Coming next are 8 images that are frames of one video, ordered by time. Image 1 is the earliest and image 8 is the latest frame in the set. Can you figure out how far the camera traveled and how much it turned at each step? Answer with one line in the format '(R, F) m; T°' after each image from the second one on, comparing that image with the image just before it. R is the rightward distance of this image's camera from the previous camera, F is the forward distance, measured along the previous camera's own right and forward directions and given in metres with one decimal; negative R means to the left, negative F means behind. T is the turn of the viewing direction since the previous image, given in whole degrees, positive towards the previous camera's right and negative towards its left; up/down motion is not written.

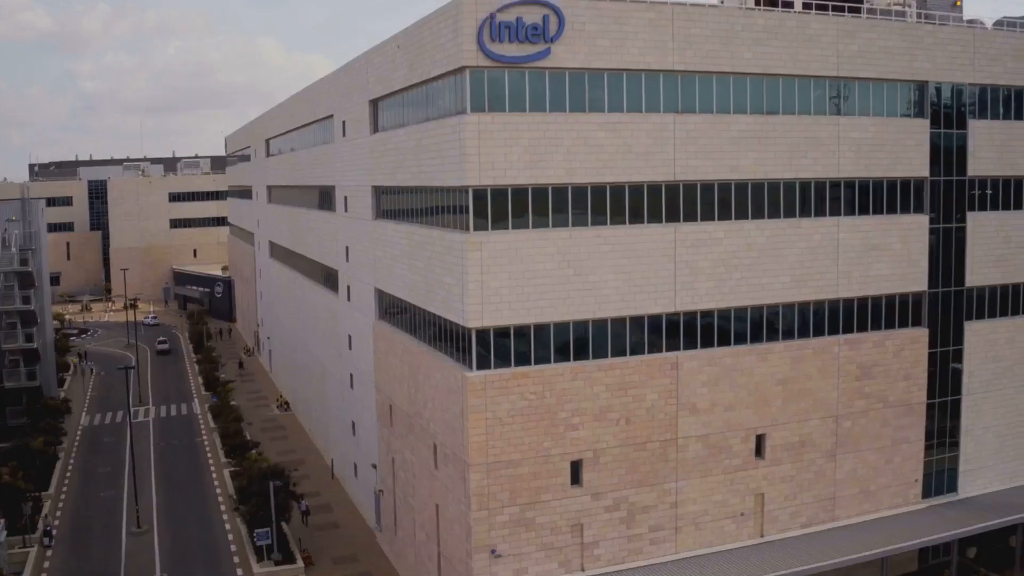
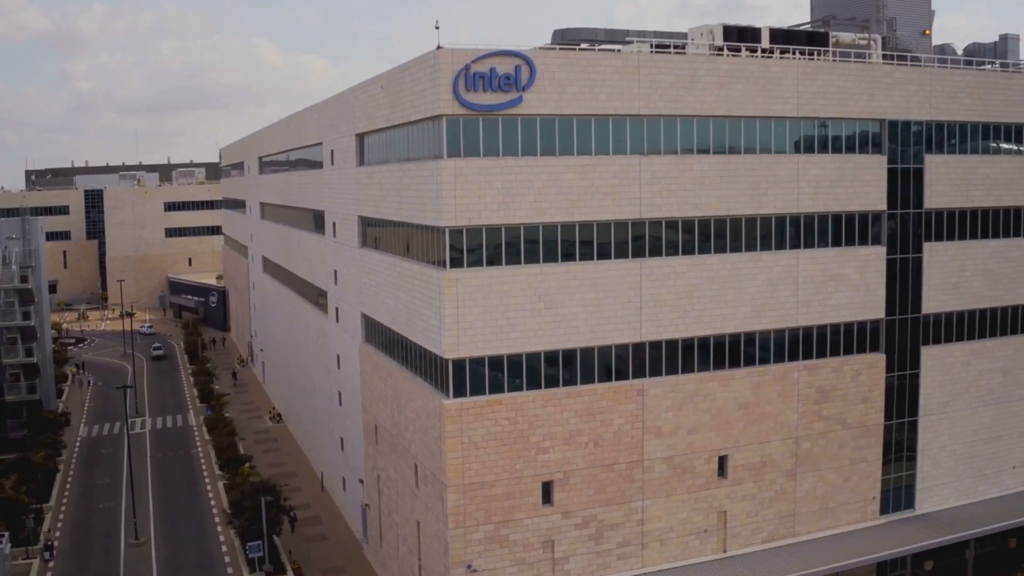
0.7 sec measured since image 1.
(+0.6, -1.5) m; 0°
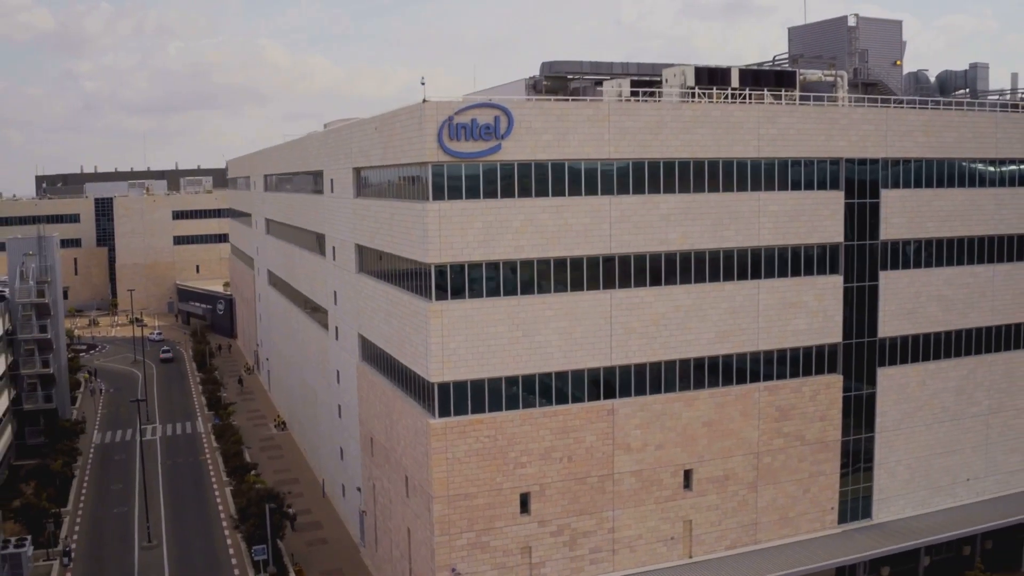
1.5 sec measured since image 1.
(+0.8, -2.4) m; 0°
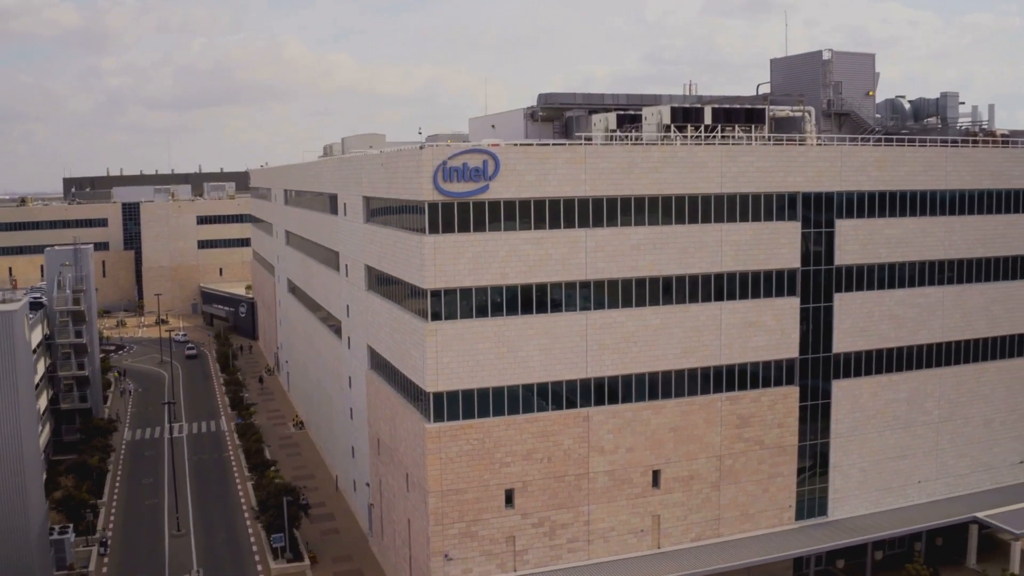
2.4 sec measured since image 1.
(+1.1, -3.9) m; -1°
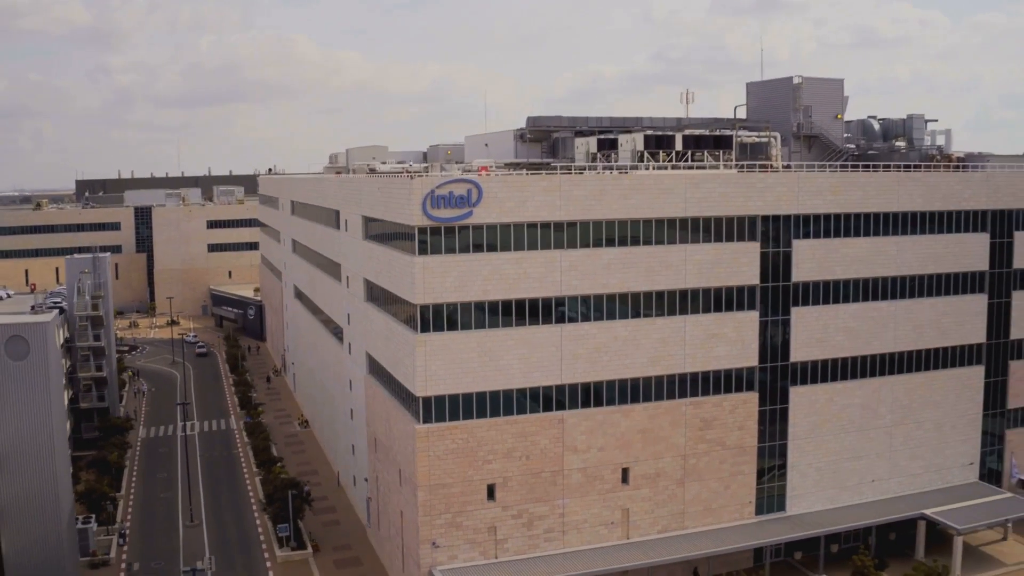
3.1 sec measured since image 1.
(+1.0, -3.5) m; 0°
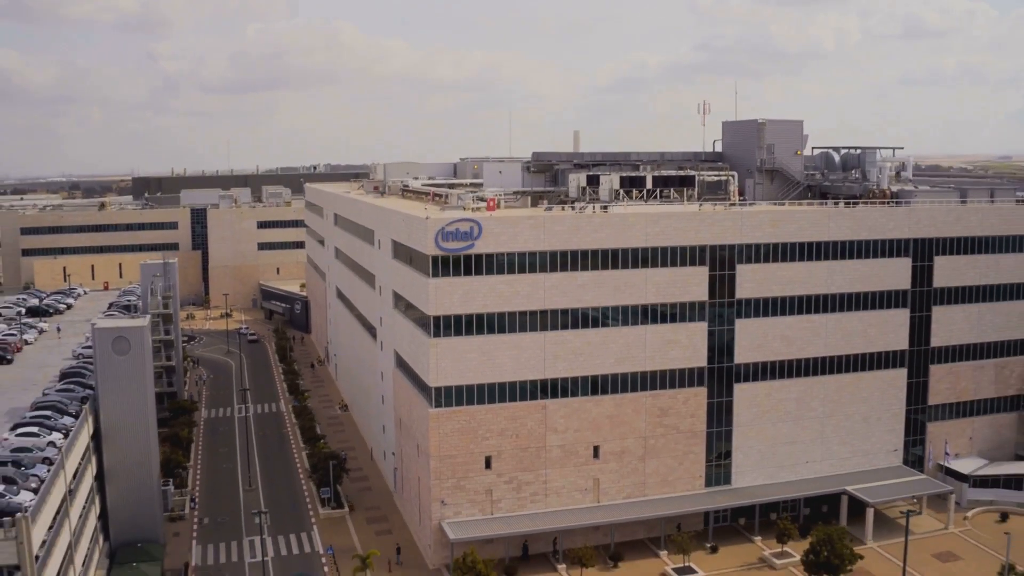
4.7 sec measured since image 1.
(+2.2, -9.6) m; -2°
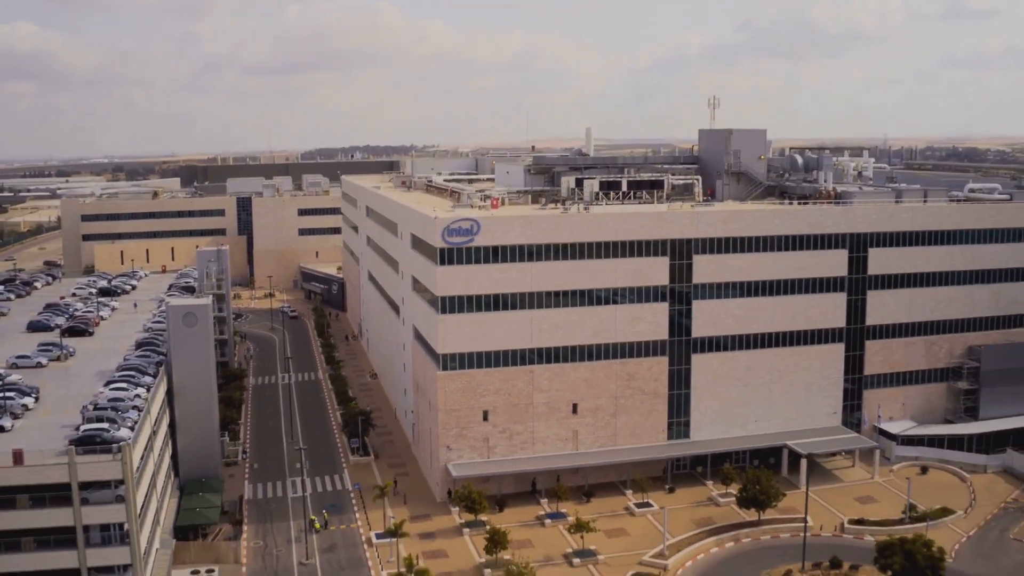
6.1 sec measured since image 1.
(+2.6, -10.2) m; -2°
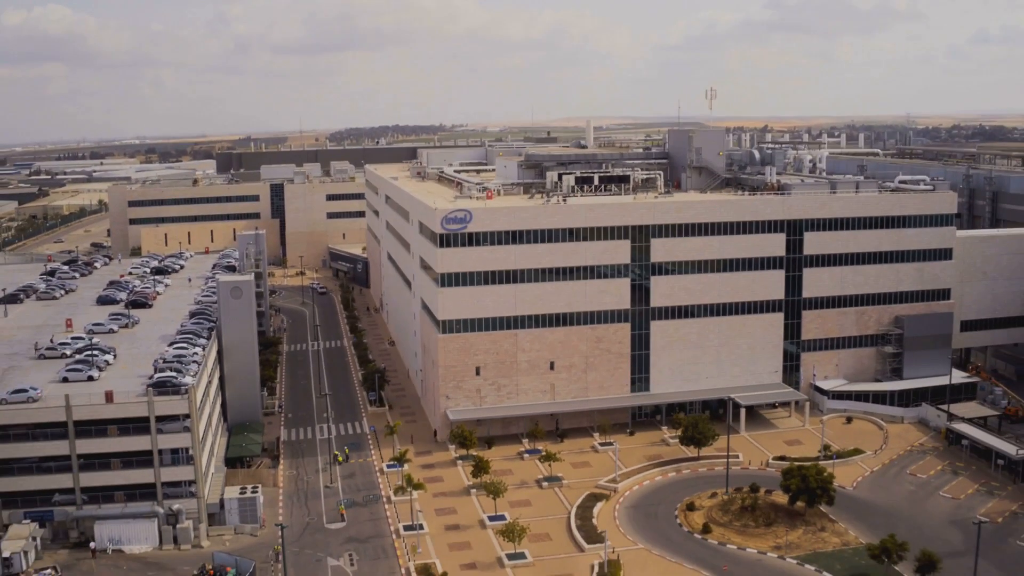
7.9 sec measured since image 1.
(+3.1, -11.9) m; -2°
